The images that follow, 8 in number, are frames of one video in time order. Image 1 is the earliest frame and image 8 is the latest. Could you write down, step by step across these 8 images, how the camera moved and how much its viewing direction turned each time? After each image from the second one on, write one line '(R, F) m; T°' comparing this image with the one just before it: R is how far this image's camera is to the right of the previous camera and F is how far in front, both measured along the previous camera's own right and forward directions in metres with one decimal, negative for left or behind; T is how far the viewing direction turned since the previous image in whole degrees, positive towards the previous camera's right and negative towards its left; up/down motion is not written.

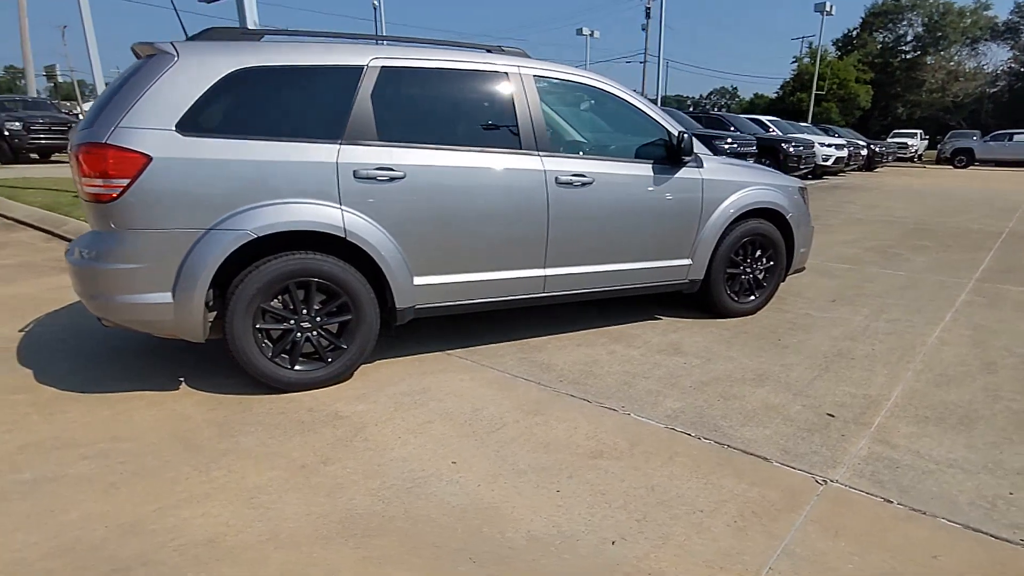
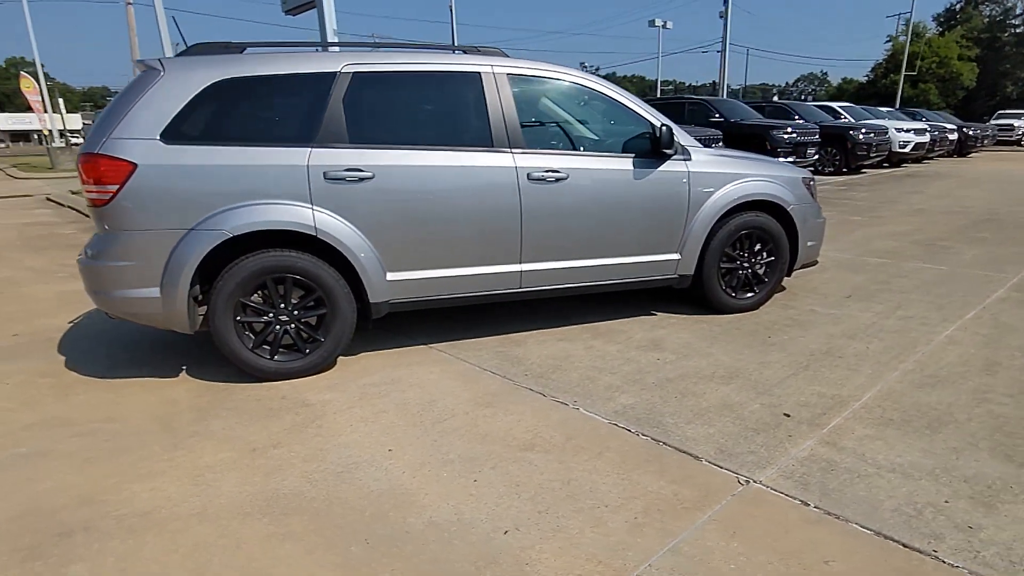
(+0.7, 0.0) m; -8°
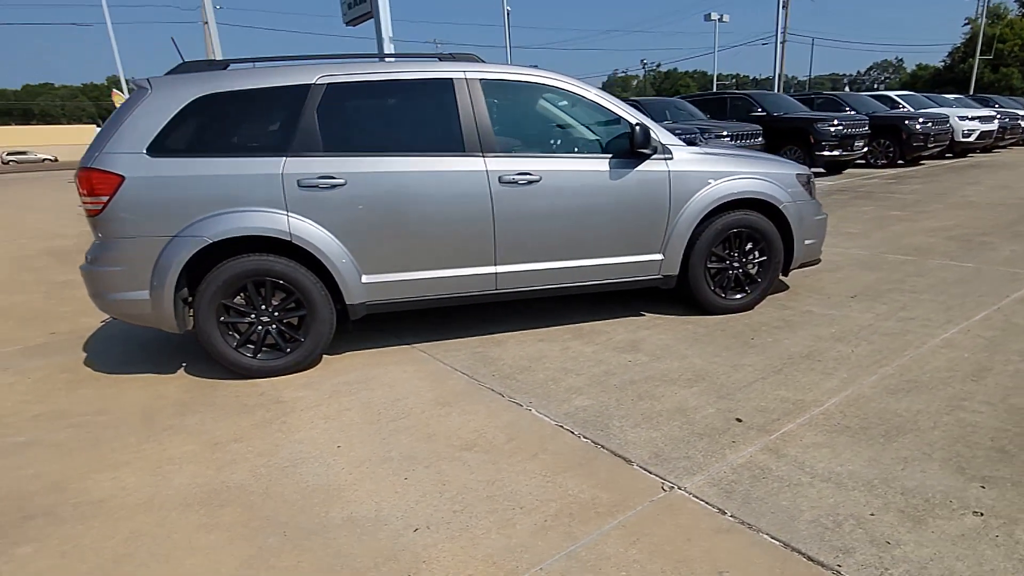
(+0.6, 0.0) m; -6°
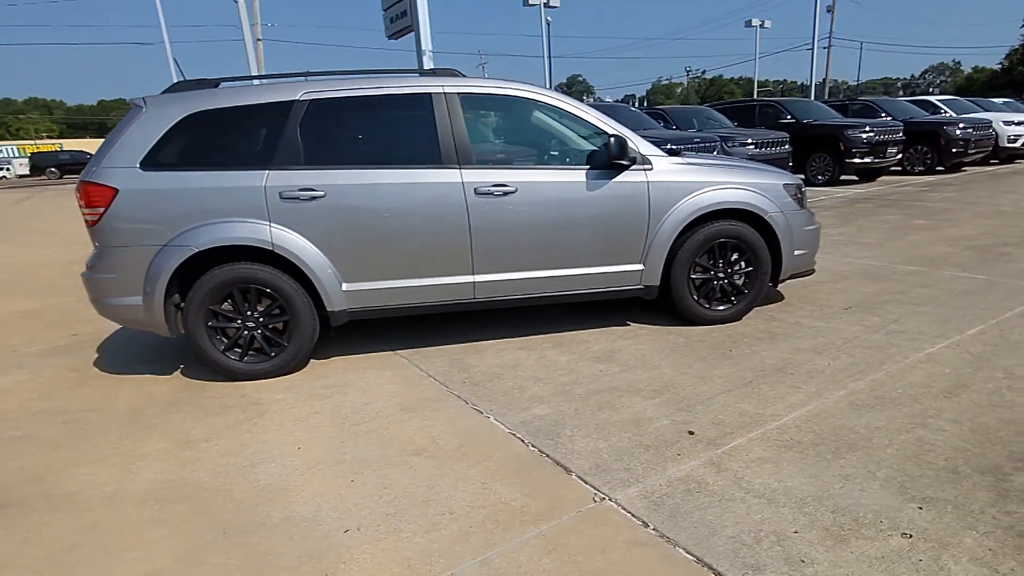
(+0.4, 0.0) m; -4°
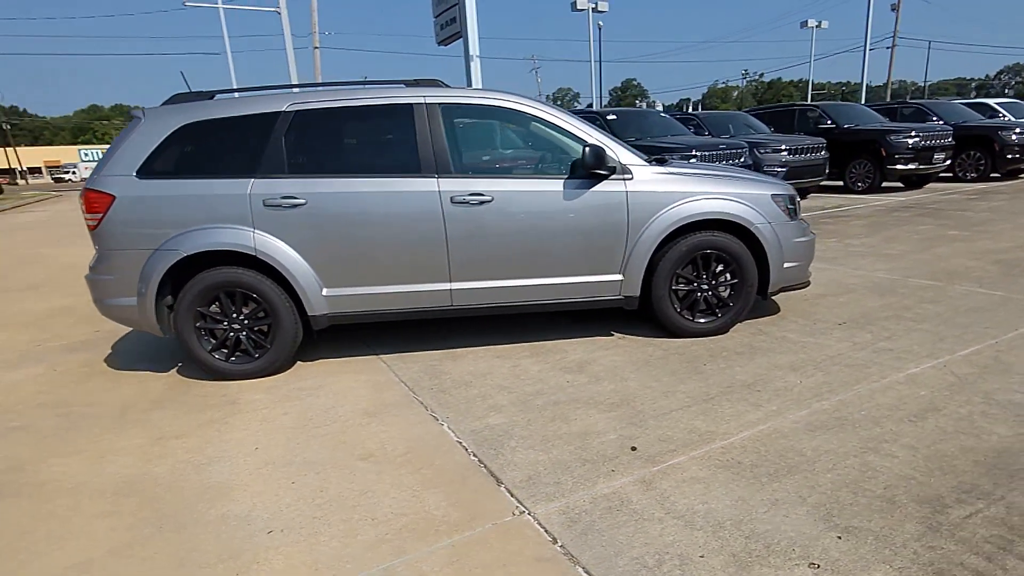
(+0.5, 0.0) m; -5°
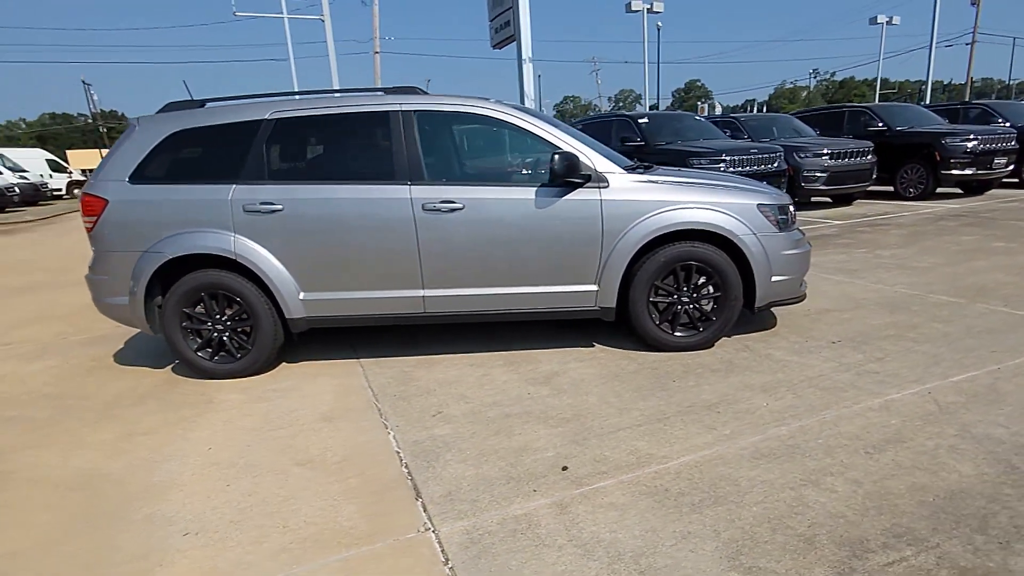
(+0.6, +0.1) m; -6°
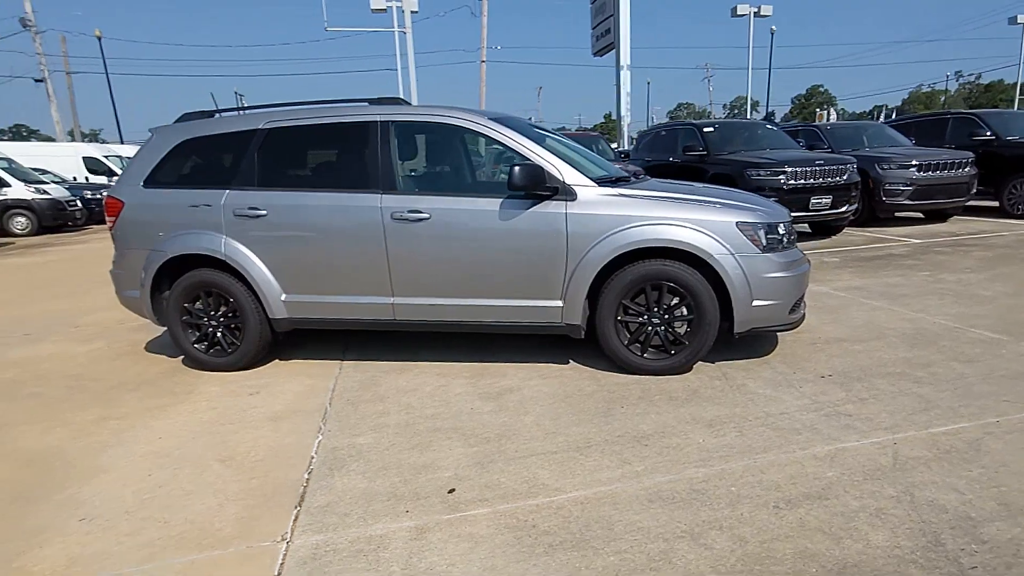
(+0.9, +0.2) m; -10°
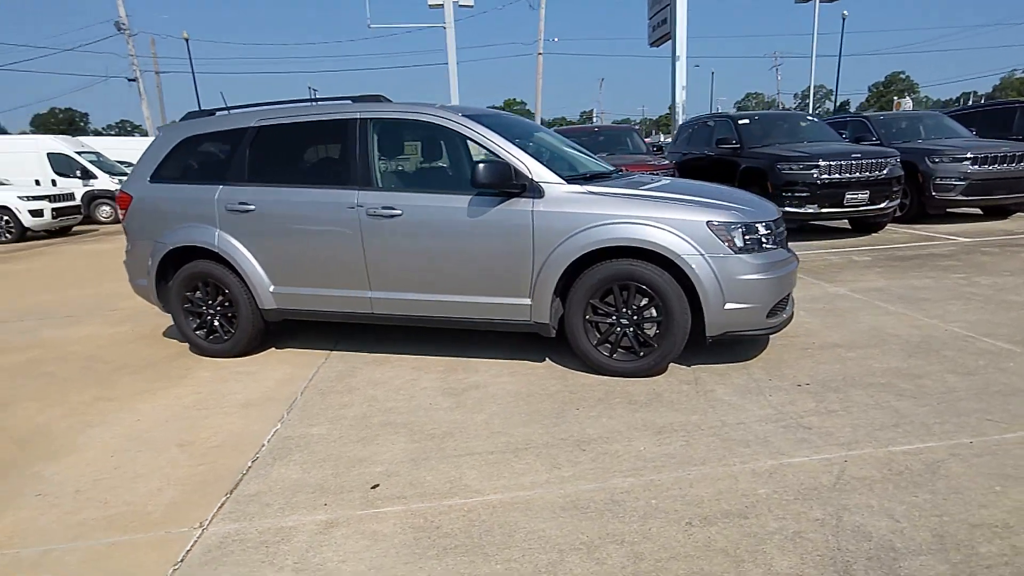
(+0.6, +0.1) m; -6°
